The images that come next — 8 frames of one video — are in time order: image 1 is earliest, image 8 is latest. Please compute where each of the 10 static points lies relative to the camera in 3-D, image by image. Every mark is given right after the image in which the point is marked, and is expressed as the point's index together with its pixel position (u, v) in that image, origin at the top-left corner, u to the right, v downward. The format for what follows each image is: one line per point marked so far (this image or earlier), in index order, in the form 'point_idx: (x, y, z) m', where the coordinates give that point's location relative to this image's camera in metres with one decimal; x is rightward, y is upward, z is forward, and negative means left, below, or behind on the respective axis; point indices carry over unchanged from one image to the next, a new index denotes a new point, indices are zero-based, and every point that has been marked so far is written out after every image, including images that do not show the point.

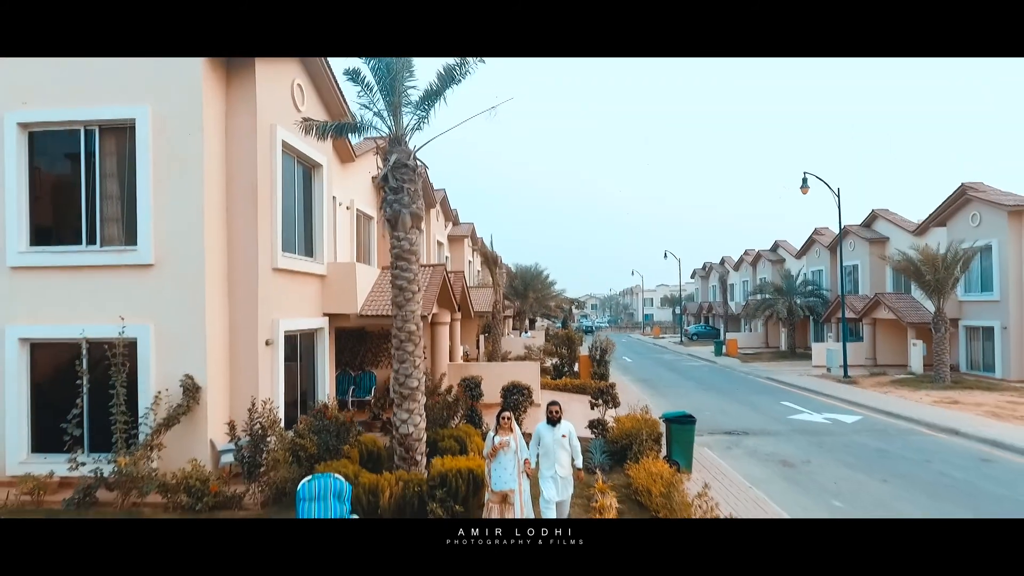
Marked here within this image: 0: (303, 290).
0: (-3.1, 0.0, +9.3) m
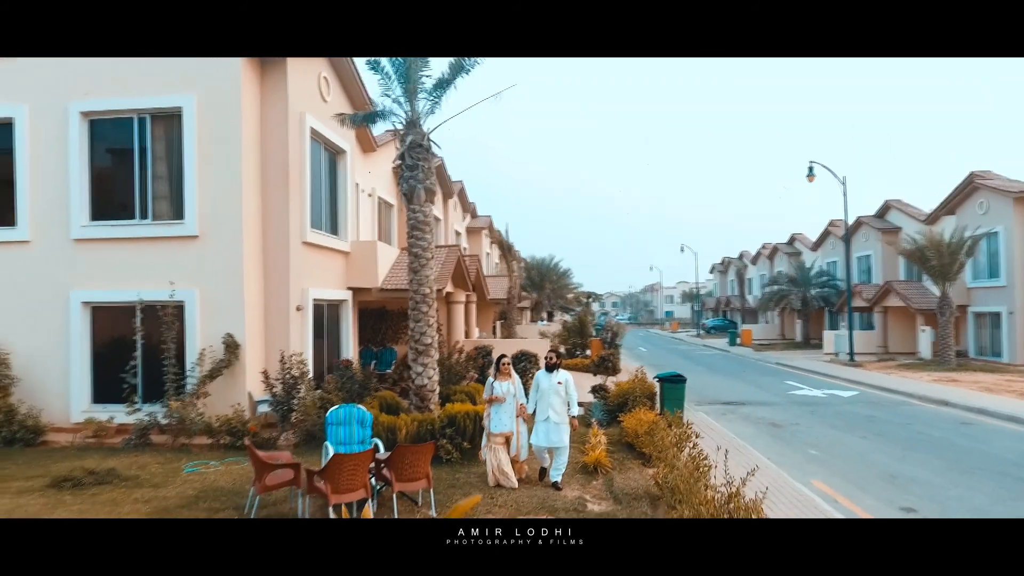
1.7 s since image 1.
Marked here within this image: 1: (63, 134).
0: (-3.0, +0.4, +10.2) m
1: (-5.7, +2.0, +8.1) m
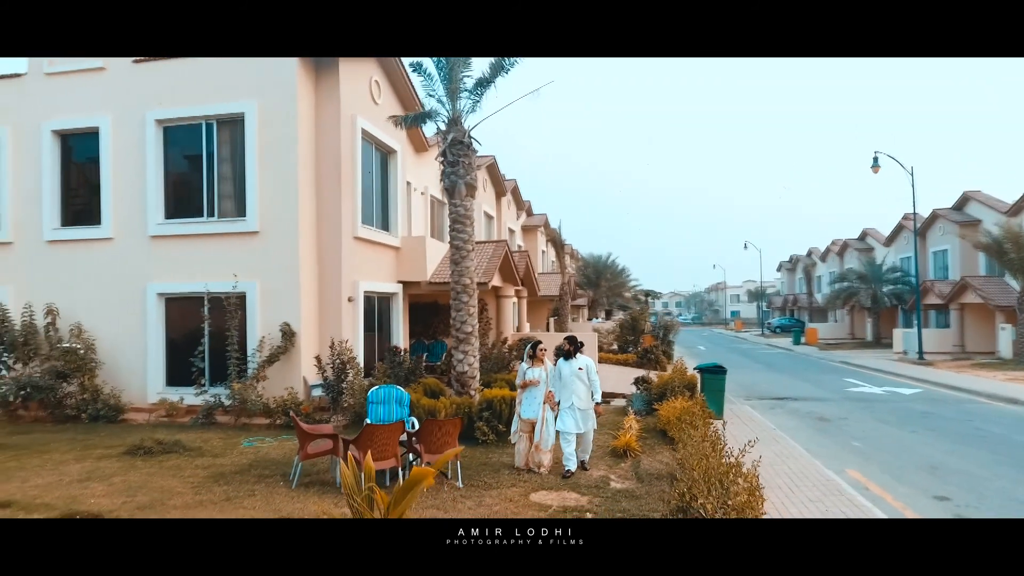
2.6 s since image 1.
0: (-2.2, +0.5, +10.7) m
1: (-5.2, +2.1, +8.9) m
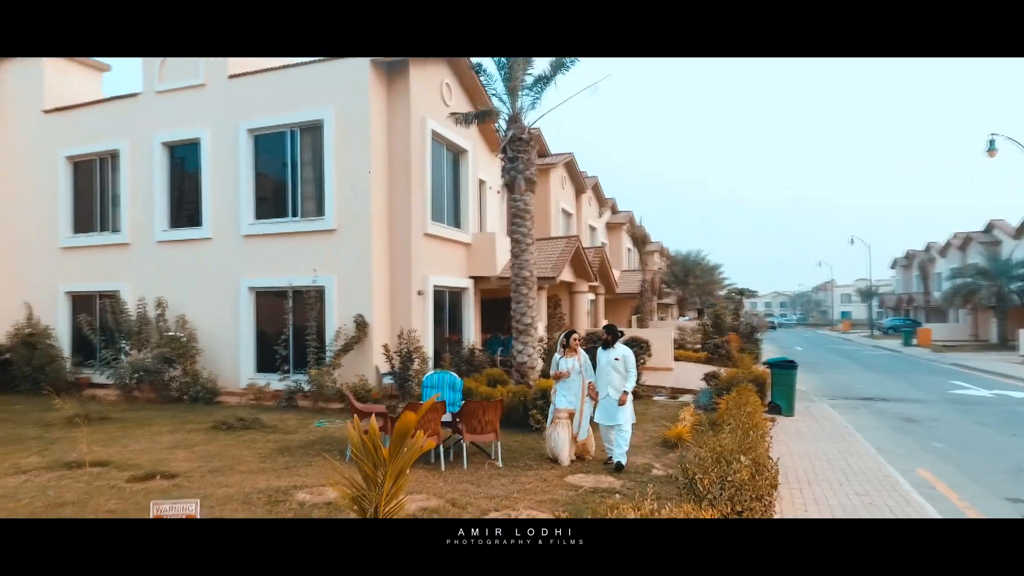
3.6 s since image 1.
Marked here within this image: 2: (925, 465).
0: (-1.1, +0.6, +11.1) m
1: (-4.3, +2.2, +9.8) m
2: (+4.0, -1.7, +6.1) m
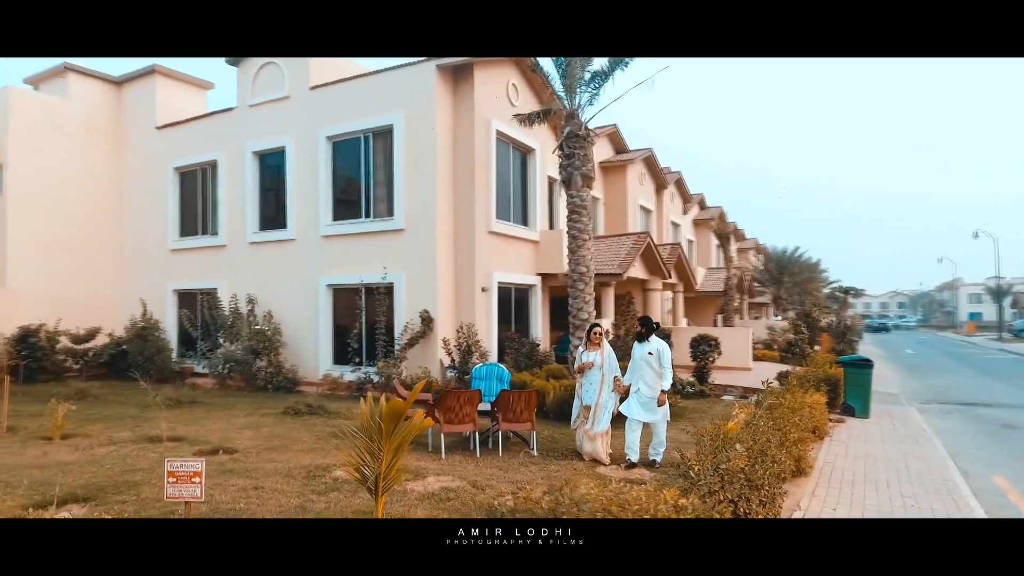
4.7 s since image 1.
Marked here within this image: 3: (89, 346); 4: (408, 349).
0: (+0.1, +0.7, +11.3) m
1: (-3.2, +2.2, +10.5) m
2: (+4.4, -1.6, +5.6) m
3: (-6.2, -0.9, +9.4) m
4: (-1.5, -0.9, +9.4) m
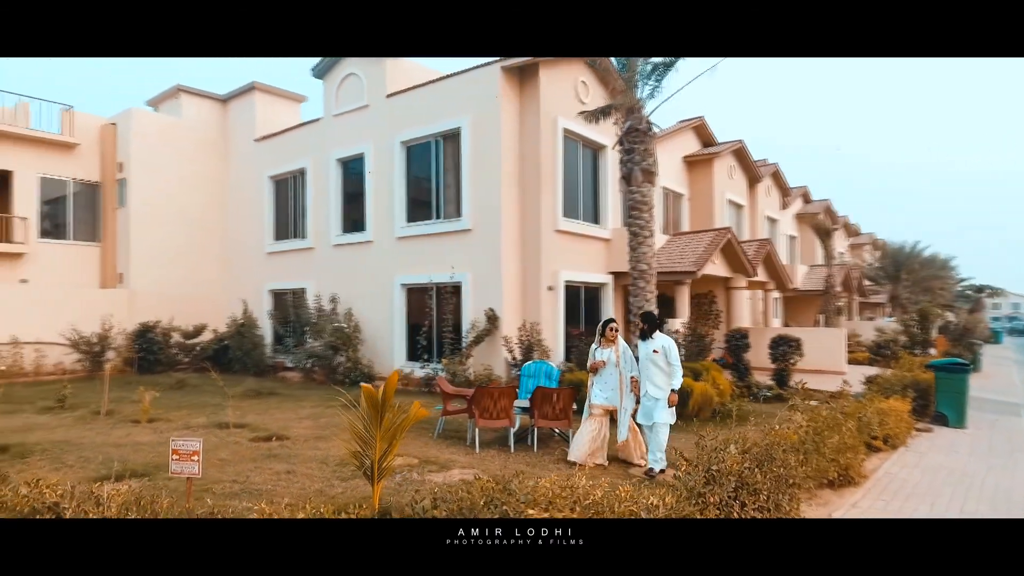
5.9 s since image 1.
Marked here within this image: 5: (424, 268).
0: (+1.4, +0.7, +11.2) m
1: (-2.1, +2.2, +10.9) m
2: (+4.7, -1.6, +4.9) m
3: (-5.1, -0.9, +10.4) m
4: (-0.6, -0.9, +9.6) m
5: (-1.5, +0.3, +10.3) m
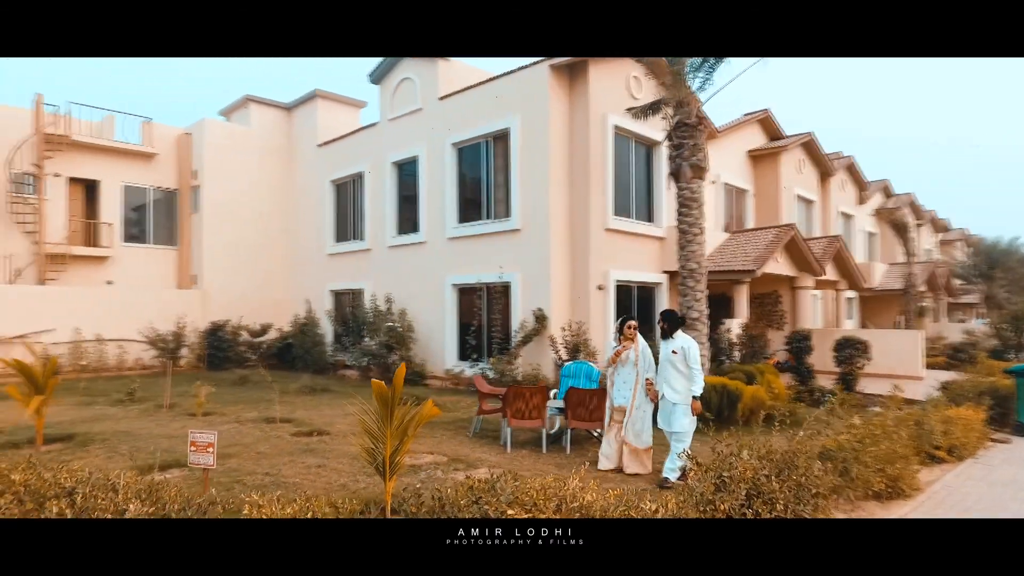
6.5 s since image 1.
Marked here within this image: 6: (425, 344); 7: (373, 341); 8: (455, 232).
0: (+2.3, +0.7, +11.0) m
1: (-1.2, +2.2, +11.1) m
2: (+4.9, -1.6, +4.3) m
3: (-4.3, -0.9, +10.8) m
4: (+0.2, -0.9, +9.6) m
5: (-0.6, +0.3, +10.4) m
6: (-1.5, -0.9, +10.7) m
7: (-2.3, -0.9, +10.6) m
8: (-1.0, +0.9, +10.7) m
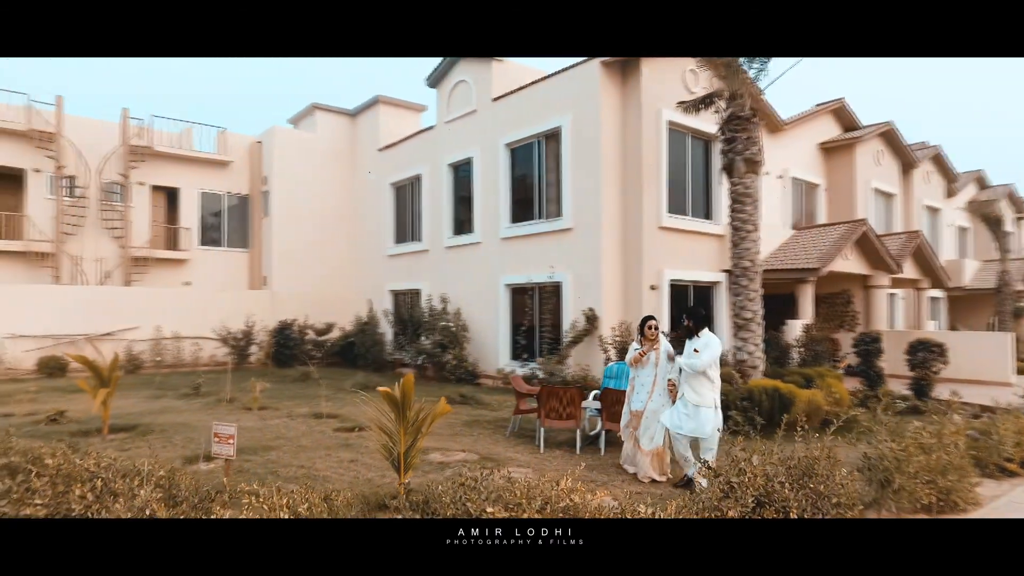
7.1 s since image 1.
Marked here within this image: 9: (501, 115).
0: (+3.2, +0.7, +10.6) m
1: (-0.3, +2.2, +11.1) m
2: (+5.0, -1.5, +3.7) m
3: (-3.4, -0.9, +11.2) m
4: (+0.9, -0.9, +9.5) m
5: (+0.2, +0.3, +10.4) m
6: (-0.6, -0.9, +10.8) m
7: (-1.5, -0.9, +10.8) m
8: (-0.1, +0.9, +10.8) m
9: (-0.2, +3.1, +11.3) m
